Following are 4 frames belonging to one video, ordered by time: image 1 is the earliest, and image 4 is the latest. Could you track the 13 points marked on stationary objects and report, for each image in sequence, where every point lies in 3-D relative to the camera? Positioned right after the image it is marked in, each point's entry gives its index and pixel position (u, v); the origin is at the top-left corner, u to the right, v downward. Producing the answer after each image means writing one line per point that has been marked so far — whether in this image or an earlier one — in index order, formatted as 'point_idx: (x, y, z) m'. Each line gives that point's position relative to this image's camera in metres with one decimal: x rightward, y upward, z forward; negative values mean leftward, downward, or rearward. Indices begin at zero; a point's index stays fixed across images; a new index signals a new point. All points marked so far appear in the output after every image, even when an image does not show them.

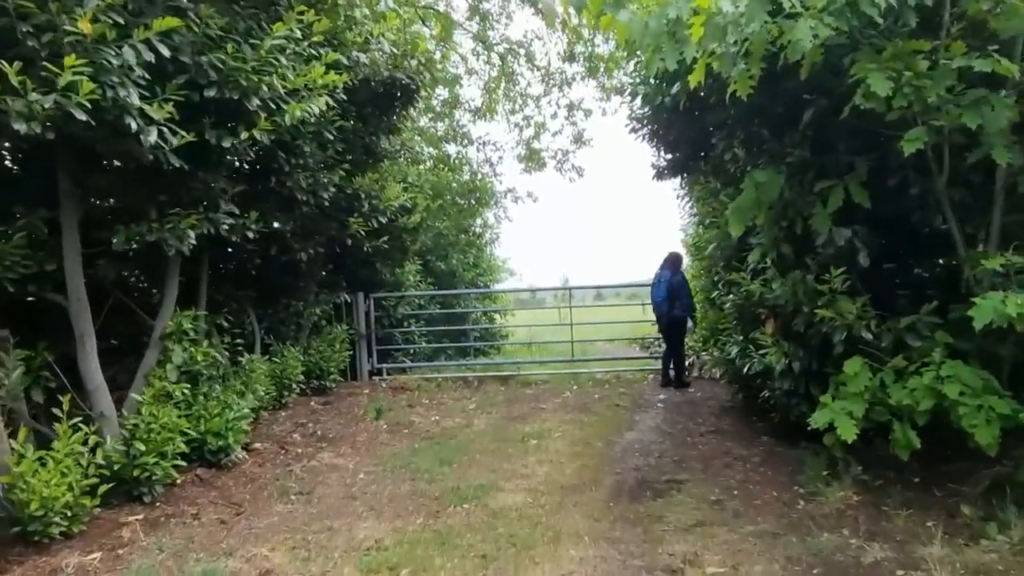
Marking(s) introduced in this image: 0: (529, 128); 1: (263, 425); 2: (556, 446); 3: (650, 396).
0: (+0.2, +2.1, +15.5) m
1: (-1.5, -0.8, +7.3) m
2: (+0.2, -0.9, +6.7) m
3: (+1.0, -0.8, +8.8) m
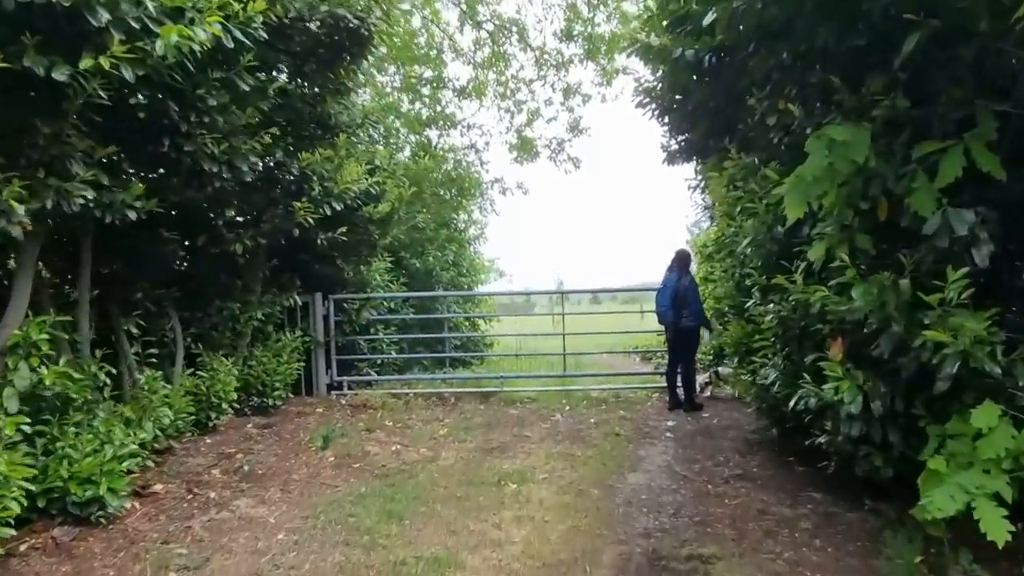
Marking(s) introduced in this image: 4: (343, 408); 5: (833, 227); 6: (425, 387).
0: (+0.1, +2.0, +14.1) m
1: (-1.6, -0.8, +5.8) m
2: (+0.1, -0.9, +5.2) m
3: (+0.9, -0.8, +7.3) m
4: (-1.2, -0.8, +8.2) m
5: (+1.0, +0.2, +3.6) m
6: (-0.7, -0.8, +9.3) m
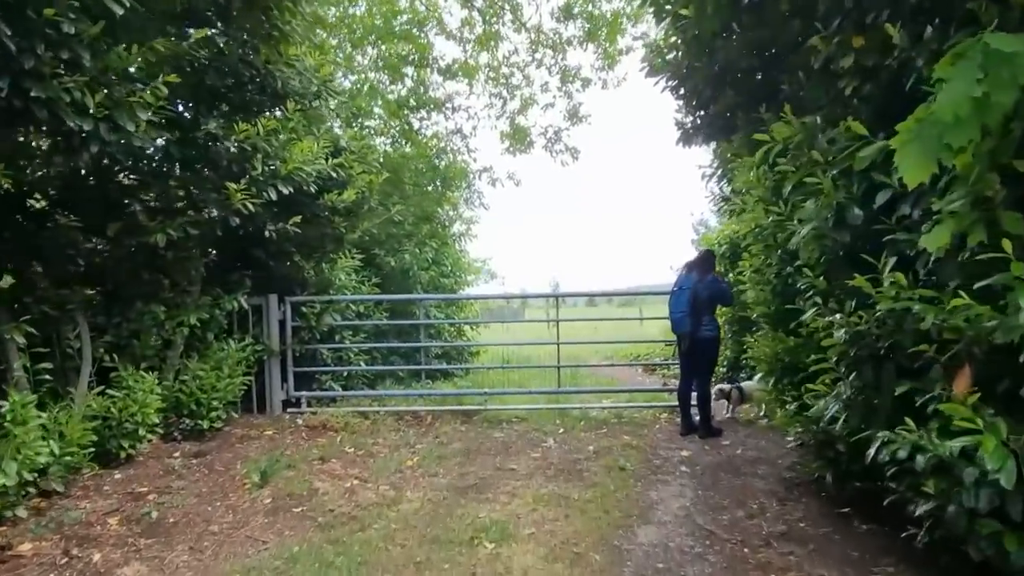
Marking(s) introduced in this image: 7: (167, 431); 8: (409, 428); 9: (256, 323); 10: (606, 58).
0: (0.0, +2.0, +12.8) m
1: (-1.7, -0.8, +4.6) m
2: (0.0, -0.9, +3.9) m
3: (+0.8, -0.8, +6.1) m
4: (-1.3, -0.8, +7.0) m
5: (+0.9, +0.2, +2.3) m
6: (-0.8, -0.8, +8.1) m
7: (-1.8, -0.7, +6.3) m
8: (-0.6, -0.9, +7.4) m
9: (-1.6, -0.2, +7.6) m
10: (+1.0, +2.5, +13.2) m
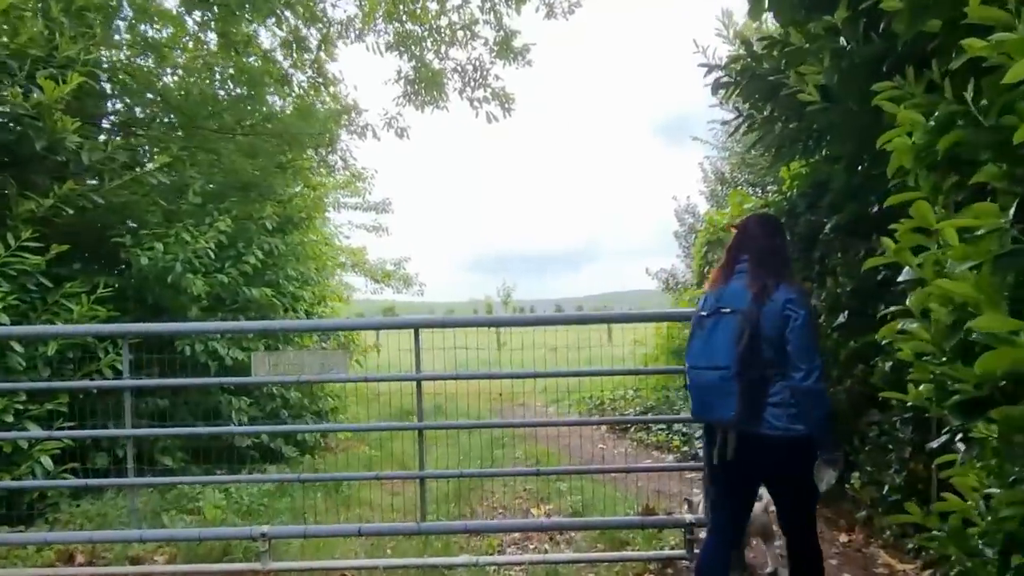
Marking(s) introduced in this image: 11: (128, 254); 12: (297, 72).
0: (-0.7, +1.9, +8.8) m
1: (-2.2, -0.9, +0.5) m
2: (-0.4, -0.9, -0.1) m
3: (+0.3, -0.9, +2.1) m
4: (-1.8, -0.9, +2.9) m
5: (+0.4, +0.1, -1.7) m
6: (-1.3, -0.9, +4.0) m
7: (-2.3, -0.8, +2.1) m
8: (-1.2, -0.9, +3.3) m
9: (-2.2, -0.3, +3.5) m
10: (+0.3, +2.4, +9.2) m
11: (-1.6, +0.1, +4.9) m
12: (-1.3, +1.3, +7.1) m
